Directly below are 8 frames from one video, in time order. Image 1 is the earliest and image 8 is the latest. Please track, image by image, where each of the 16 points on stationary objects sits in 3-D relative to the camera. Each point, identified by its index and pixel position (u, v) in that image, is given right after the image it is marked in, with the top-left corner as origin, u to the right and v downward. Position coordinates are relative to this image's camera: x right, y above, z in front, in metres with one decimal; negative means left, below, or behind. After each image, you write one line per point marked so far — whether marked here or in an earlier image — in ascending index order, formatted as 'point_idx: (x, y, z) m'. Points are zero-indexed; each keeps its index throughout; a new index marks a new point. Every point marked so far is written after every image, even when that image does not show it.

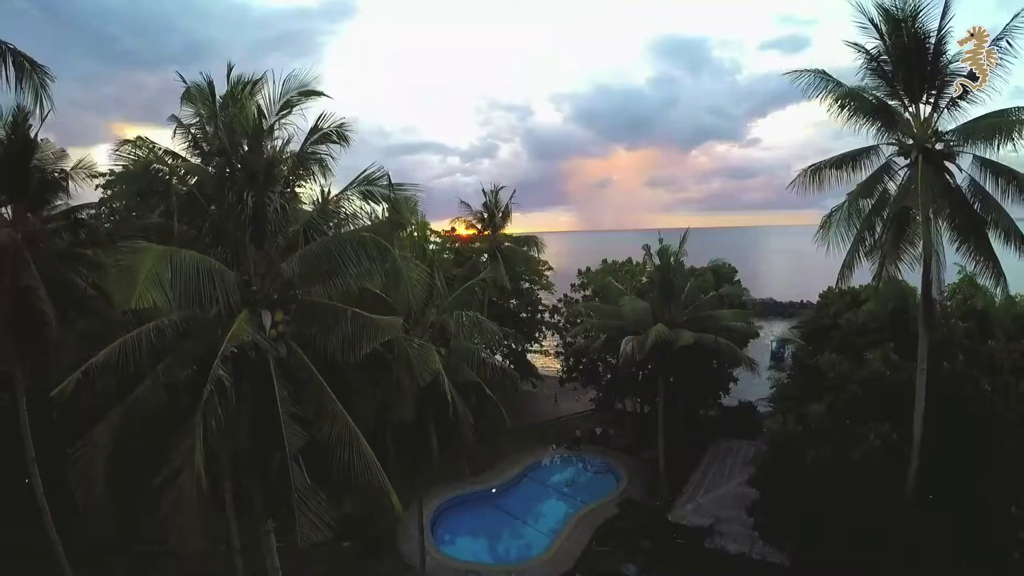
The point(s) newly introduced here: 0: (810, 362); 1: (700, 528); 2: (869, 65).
0: (+8.4, -2.1, +15.5) m
1: (+5.4, -6.8, +15.7) m
2: (+7.8, +4.5, +11.5) m
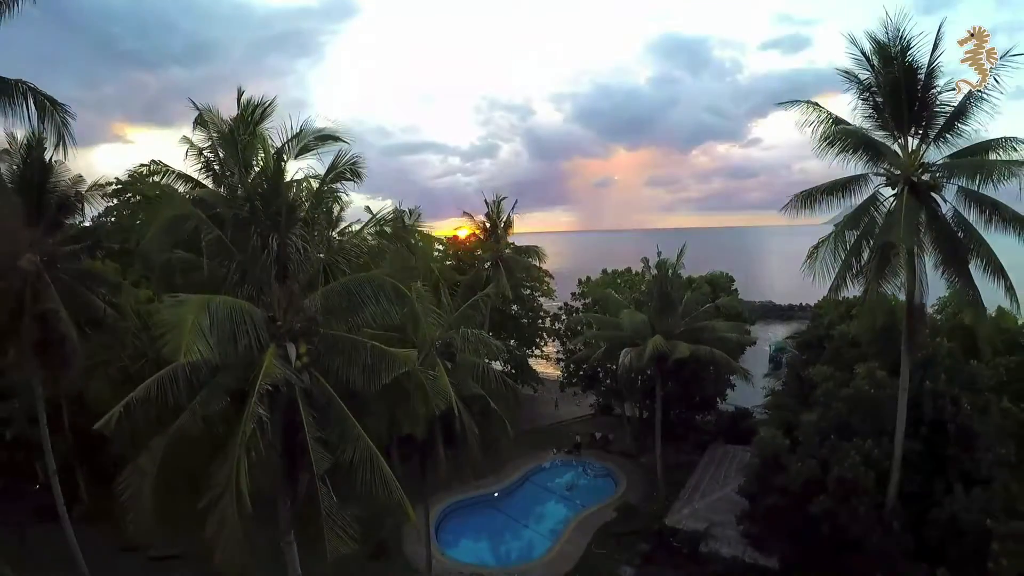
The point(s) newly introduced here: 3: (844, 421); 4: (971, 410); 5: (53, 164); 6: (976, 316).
0: (+8.5, -2.5, +16.0) m
1: (+5.4, -7.2, +16.3) m
2: (+7.9, +4.1, +12.1) m
3: (+7.2, -3.0, +12.0) m
4: (+9.4, -2.6, +11.3) m
5: (-10.3, +2.7, +11.9) m
6: (+9.2, -0.9, +10.9) m
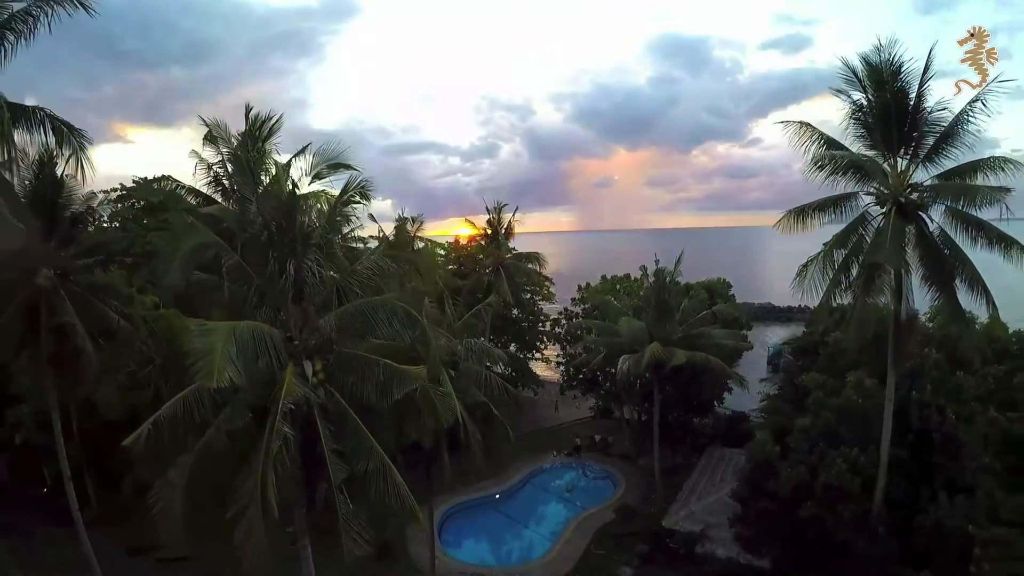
0: (+8.5, -2.8, +16.4) m
1: (+5.5, -7.5, +16.7) m
2: (+7.9, +3.8, +12.5) m
3: (+7.2, -3.3, +12.4) m
4: (+9.5, -2.9, +11.7) m
5: (-10.2, +2.4, +12.4) m
6: (+9.3, -1.2, +11.3) m
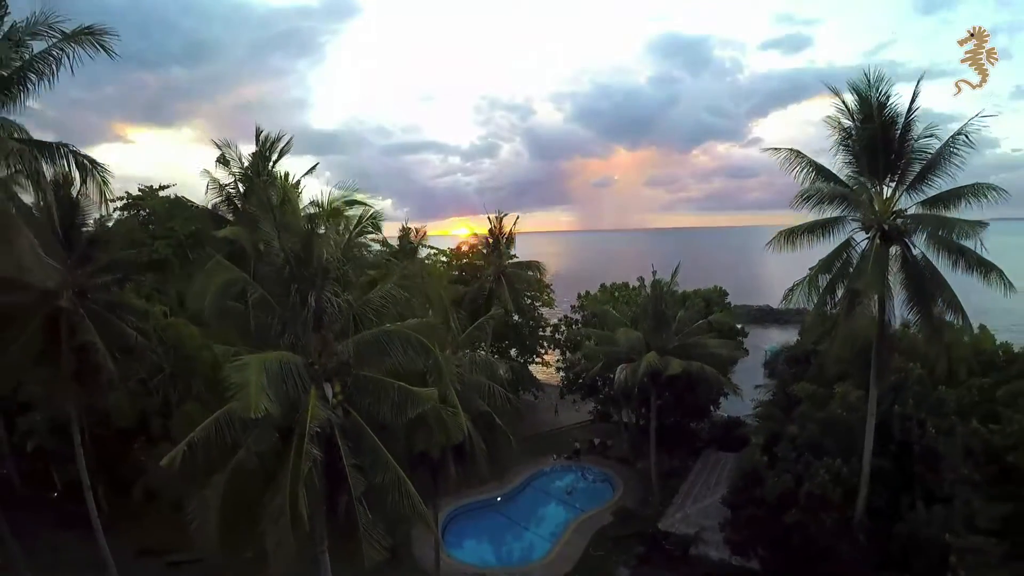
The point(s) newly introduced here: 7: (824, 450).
0: (+8.6, -3.2, +17.0) m
1: (+5.5, -7.9, +17.3) m
2: (+8.0, +3.5, +13.1) m
3: (+7.2, -3.7, +13.0) m
4: (+9.5, -3.3, +12.3) m
5: (-10.2, +2.1, +12.9) m
6: (+9.3, -1.5, +11.9) m
7: (+7.4, -3.9, +13.0) m
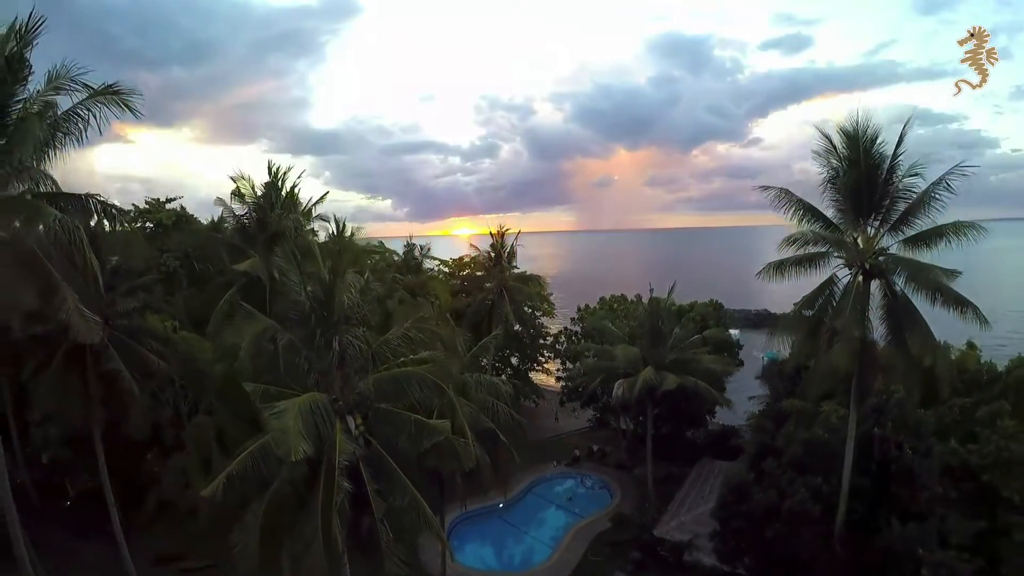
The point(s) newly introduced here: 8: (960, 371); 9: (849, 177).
0: (+8.7, -3.8, +17.8) m
1: (+5.6, -8.5, +18.1) m
2: (+8.0, +2.8, +13.8) m
3: (+7.3, -4.3, +13.8) m
4: (+9.6, -3.9, +13.1) m
5: (-10.1, +1.4, +13.7) m
6: (+9.4, -2.2, +12.7) m
7: (+7.4, -4.5, +13.7) m
8: (+13.9, -2.6, +16.9) m
9: (+8.1, +2.7, +13.1) m
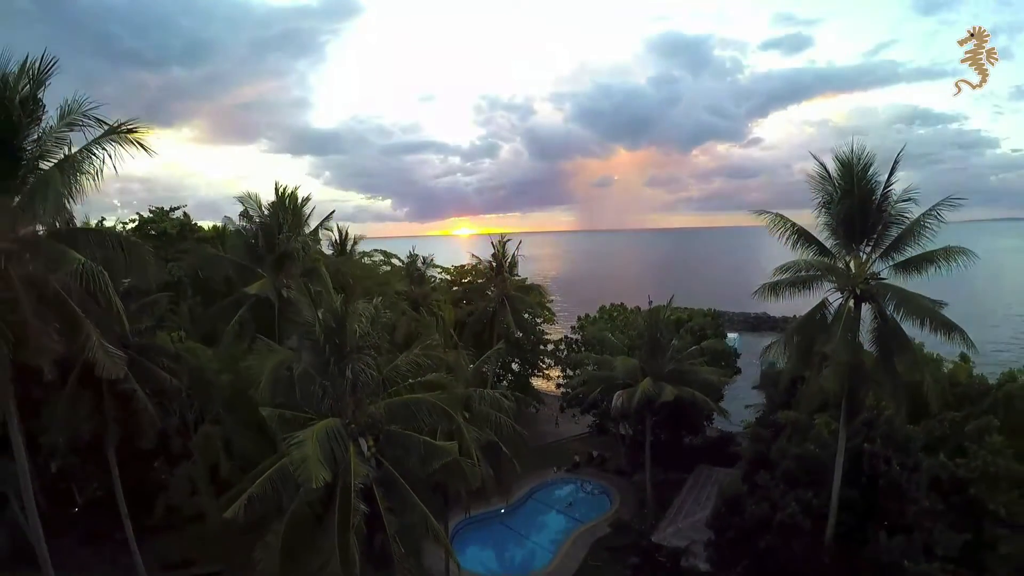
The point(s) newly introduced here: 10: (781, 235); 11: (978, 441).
0: (+8.7, -4.2, +18.2) m
1: (+5.7, -8.9, +18.5) m
2: (+8.1, +2.4, +14.3) m
3: (+7.4, -4.8, +14.2) m
4: (+9.7, -4.4, +13.5) m
5: (-10.1, +1.0, +14.2) m
6: (+9.5, -2.6, +13.1) m
7: (+7.5, -5.0, +14.2) m
8: (+13.9, -3.0, +17.3) m
9: (+8.2, +2.2, +13.5) m
10: (+6.9, +1.3, +13.9) m
11: (+12.4, -4.1, +14.5) m
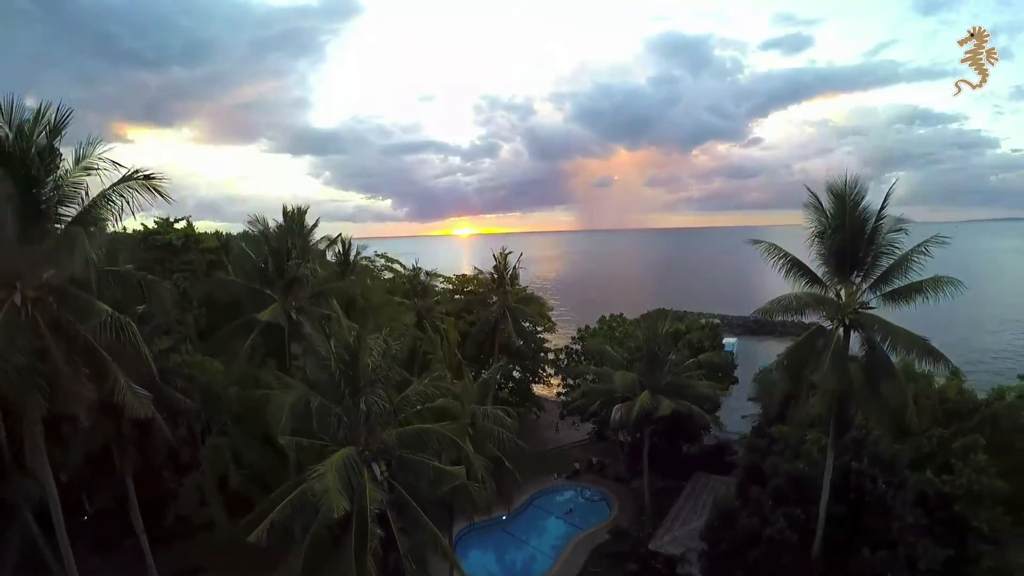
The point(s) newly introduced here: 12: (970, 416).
0: (+8.8, -4.8, +18.8) m
1: (+5.7, -9.5, +19.1) m
2: (+8.2, +1.8, +14.9) m
3: (+7.4, -5.3, +14.8) m
4: (+9.7, -5.0, +14.1) m
5: (-10.0, +0.4, +14.7) m
6: (+9.5, -3.2, +13.7) m
7: (+7.6, -5.6, +14.8) m
8: (+14.0, -3.6, +17.9) m
9: (+8.3, +1.6, +14.1) m
10: (+6.9, +0.7, +14.5) m
11: (+12.5, -4.7, +15.1) m
12: (+14.4, -4.0, +17.2) m
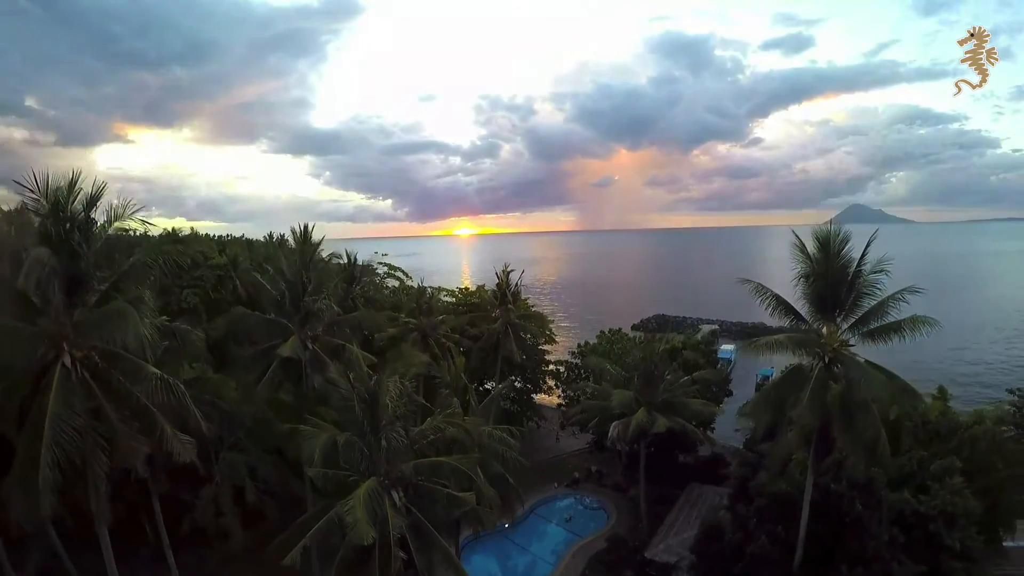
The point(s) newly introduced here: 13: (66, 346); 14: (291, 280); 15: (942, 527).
0: (+8.9, -5.7, +19.8) m
1: (+5.8, -10.4, +20.1) m
2: (+8.3, +0.9, +15.9) m
3: (+7.5, -6.2, +15.8) m
4: (+9.8, -5.9, +15.1) m
5: (-9.9, -0.5, +15.8) m
6: (+9.6, -4.1, +14.7) m
7: (+7.7, -6.5, +15.8) m
8: (+14.1, -4.5, +18.9) m
9: (+8.4, +0.7, +15.1) m
10: (+7.0, -0.2, +15.5) m
11: (+12.6, -5.6, +16.1) m
12: (+14.5, -4.9, +18.2) m
13: (-8.7, -1.0, +10.7) m
14: (-7.6, +0.4, +18.5) m
15: (+11.6, -6.4, +14.7) m
